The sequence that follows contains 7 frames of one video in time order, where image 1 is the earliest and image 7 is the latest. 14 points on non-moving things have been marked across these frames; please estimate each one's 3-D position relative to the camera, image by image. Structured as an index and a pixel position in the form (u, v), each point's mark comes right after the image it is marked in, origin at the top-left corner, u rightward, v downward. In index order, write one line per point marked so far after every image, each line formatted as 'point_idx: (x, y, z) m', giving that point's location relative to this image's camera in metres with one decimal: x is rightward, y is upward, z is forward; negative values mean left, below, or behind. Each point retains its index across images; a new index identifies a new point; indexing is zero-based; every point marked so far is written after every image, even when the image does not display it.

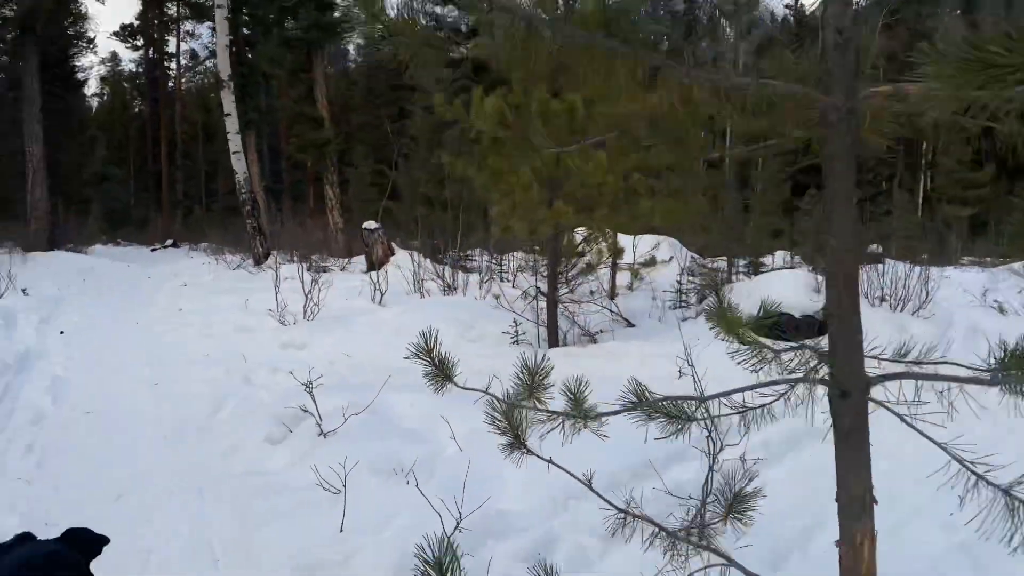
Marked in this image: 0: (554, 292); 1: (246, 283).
0: (+0.3, 0.0, +6.1) m
1: (-3.5, +0.1, +10.5) m
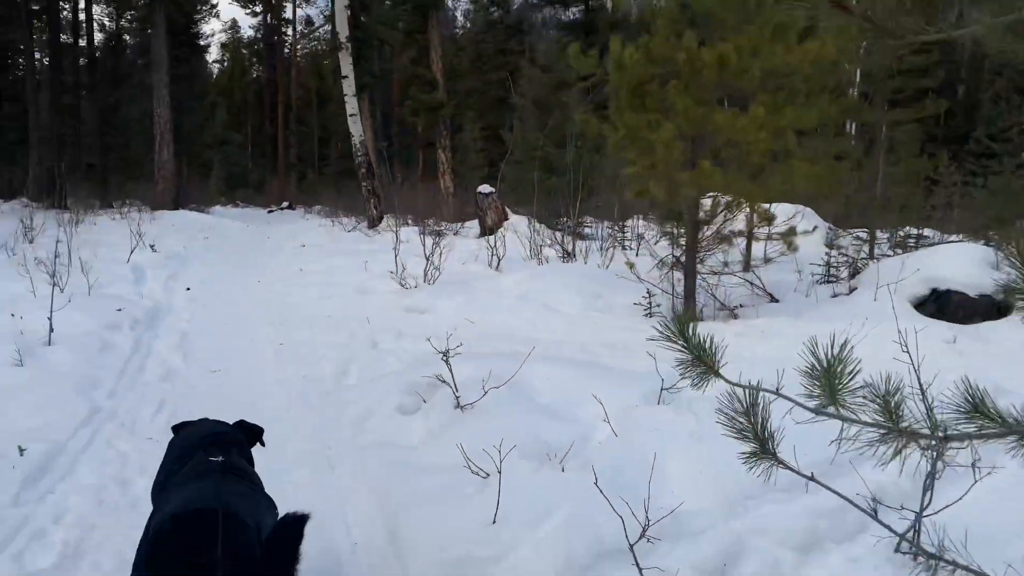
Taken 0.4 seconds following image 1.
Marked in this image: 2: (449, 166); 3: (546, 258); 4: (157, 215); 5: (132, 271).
0: (+1.2, +0.2, +5.6) m
1: (-1.9, +0.5, +10.5) m
2: (-1.3, +2.4, +16.3) m
3: (+0.3, +0.3, +8.2) m
4: (-7.3, +1.5, +16.9) m
5: (-3.8, +0.2, +8.1) m
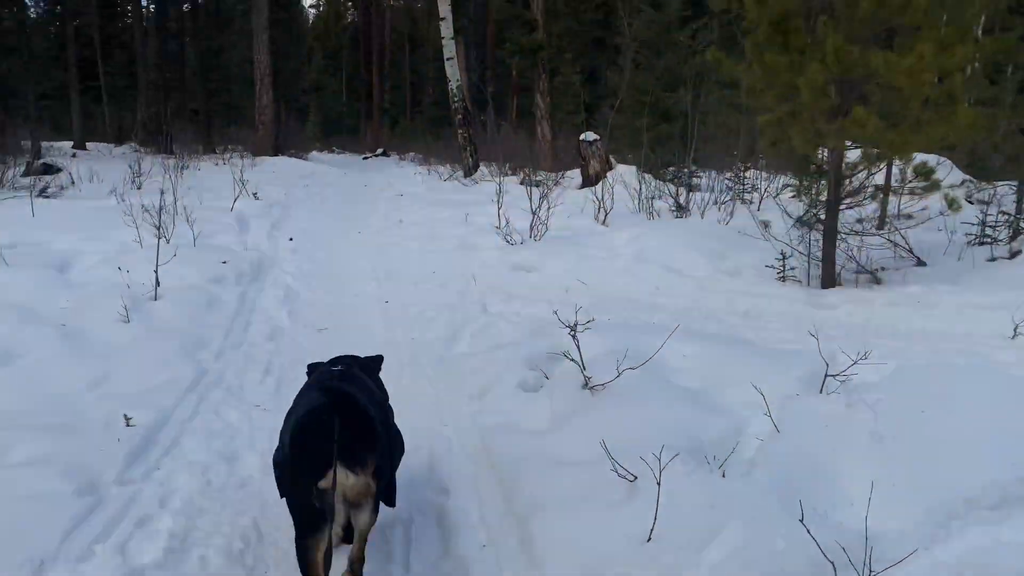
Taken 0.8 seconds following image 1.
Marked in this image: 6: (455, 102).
0: (+2.0, +0.4, +5.0) m
1: (-0.6, +1.2, +10.2) m
2: (+0.7, +3.4, +15.8) m
3: (+1.4, +0.7, +7.7) m
4: (-5.3, +2.7, +17.0) m
5: (-2.7, +0.7, +8.1) m
6: (-1.0, +3.3, +14.6) m
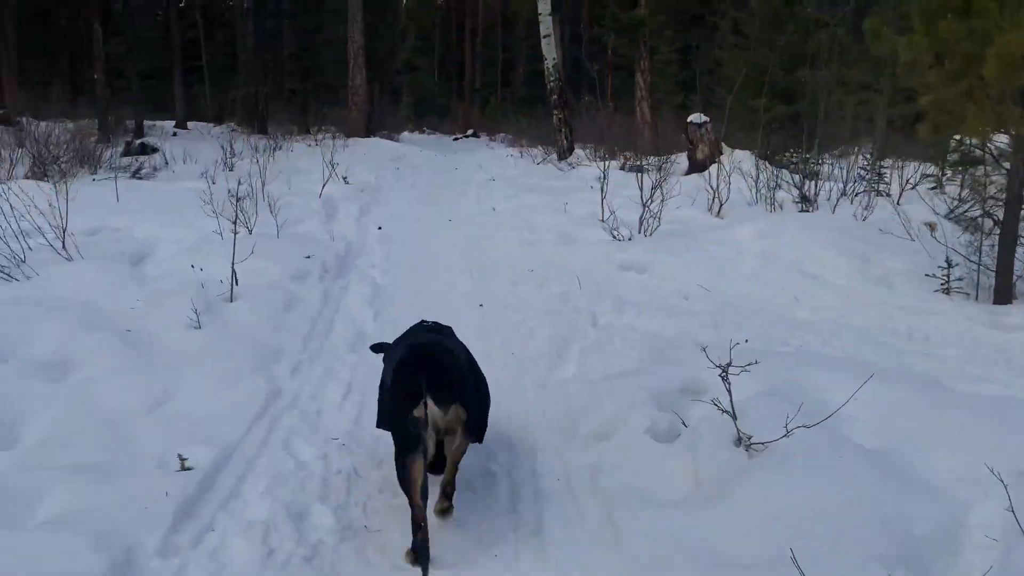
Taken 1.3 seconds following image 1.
0: (+2.6, +0.3, +4.2) m
1: (+0.5, +1.3, +9.6) m
2: (+2.5, +3.6, +15.0) m
3: (+2.3, +0.7, +6.9) m
4: (-3.3, +3.0, +16.8) m
5: (-1.8, +0.8, +7.7) m
6: (+0.7, +3.6, +13.9) m
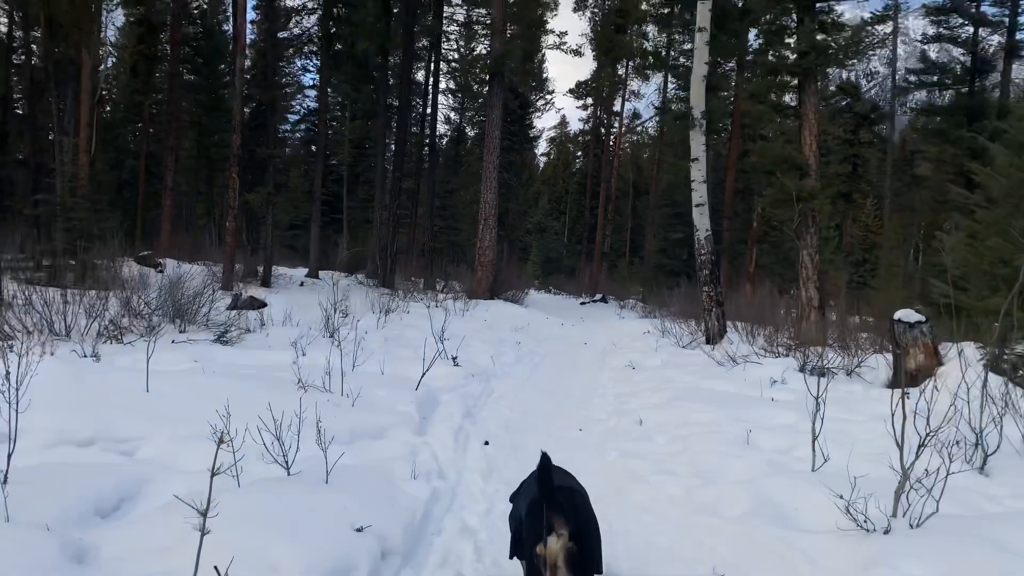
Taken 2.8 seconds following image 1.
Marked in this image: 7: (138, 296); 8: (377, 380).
0: (+3.1, -0.8, +1.8) m
1: (+1.9, -0.9, +7.5) m
2: (+4.8, +0.2, +12.8) m
3: (+3.2, -1.0, +4.5) m
4: (-0.7, -0.4, +15.5) m
5: (-0.7, -0.8, +6.0) m
6: (+2.8, +0.5, +12.1) m
7: (-4.6, -0.1, +9.8) m
8: (-1.1, -0.7, +6.3) m
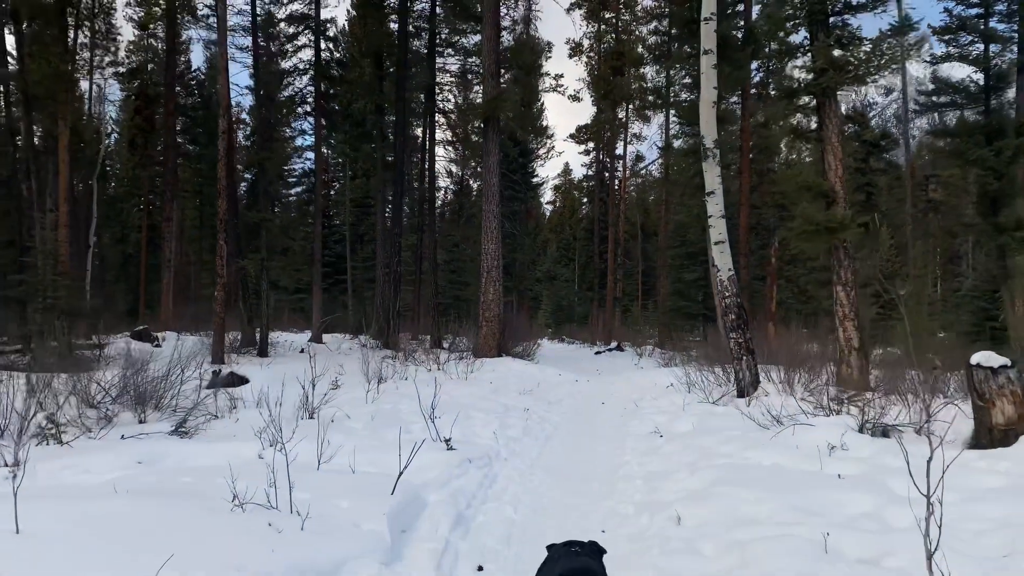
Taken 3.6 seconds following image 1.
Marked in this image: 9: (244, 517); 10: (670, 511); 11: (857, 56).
0: (+3.1, -0.8, +0.5) m
1: (+1.9, -1.3, +6.2) m
2: (+4.9, -0.3, +11.6) m
3: (+3.2, -1.1, +3.2) m
4: (-0.6, -1.4, +14.2) m
5: (-0.7, -1.3, +4.7) m
6: (+2.9, -0.1, +10.9) m
7: (-4.5, -1.0, +8.6) m
8: (-1.0, -1.2, +5.0) m
9: (-1.4, -1.2, +4.1) m
10: (+1.0, -1.4, +5.1) m
11: (+4.7, +3.2, +11.2) m
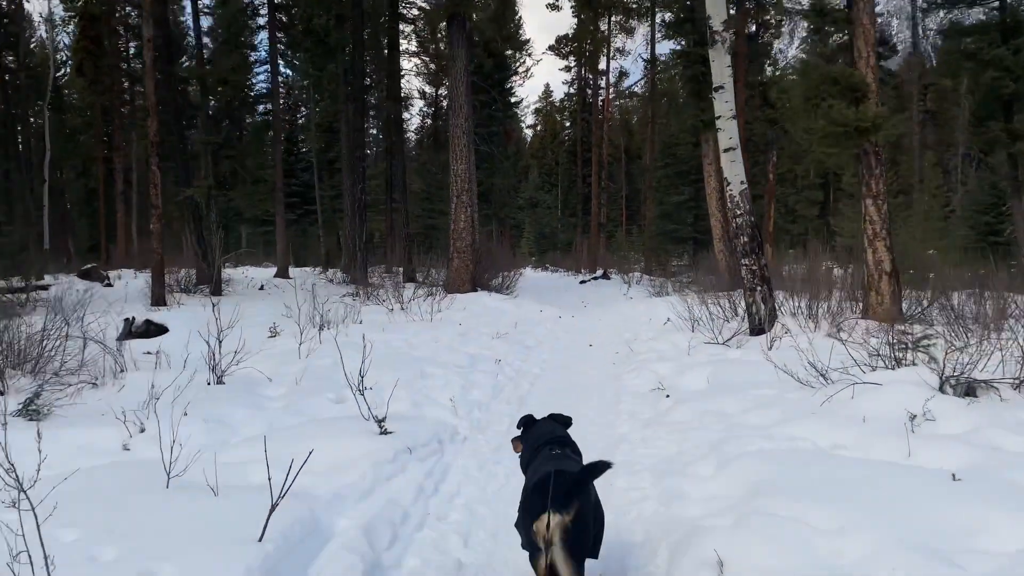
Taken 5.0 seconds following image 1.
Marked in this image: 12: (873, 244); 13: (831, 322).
0: (+2.9, -0.8, -1.3) m
1: (+1.7, -0.8, +4.4) m
2: (+4.5, +0.7, +9.8) m
3: (+3.0, -0.9, +1.5) m
4: (-1.0, -0.3, +12.4) m
5: (-0.9, -1.0, +2.9) m
6: (+2.5, +0.8, +9.0) m
7: (-4.8, -0.5, +6.7) m
8: (-1.3, -0.9, +3.2) m
9: (-1.6, -0.9, +2.3) m
10: (+0.7, -1.0, +3.3) m
11: (+4.3, +4.2, +9.1) m
12: (+4.5, +0.6, +10.1) m
13: (+3.6, -0.4, +9.3) m
